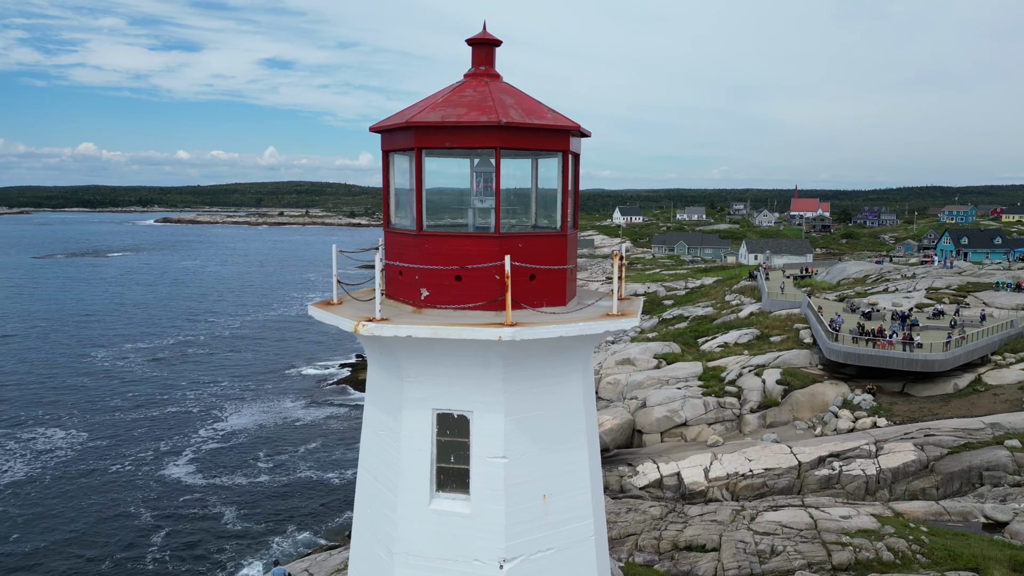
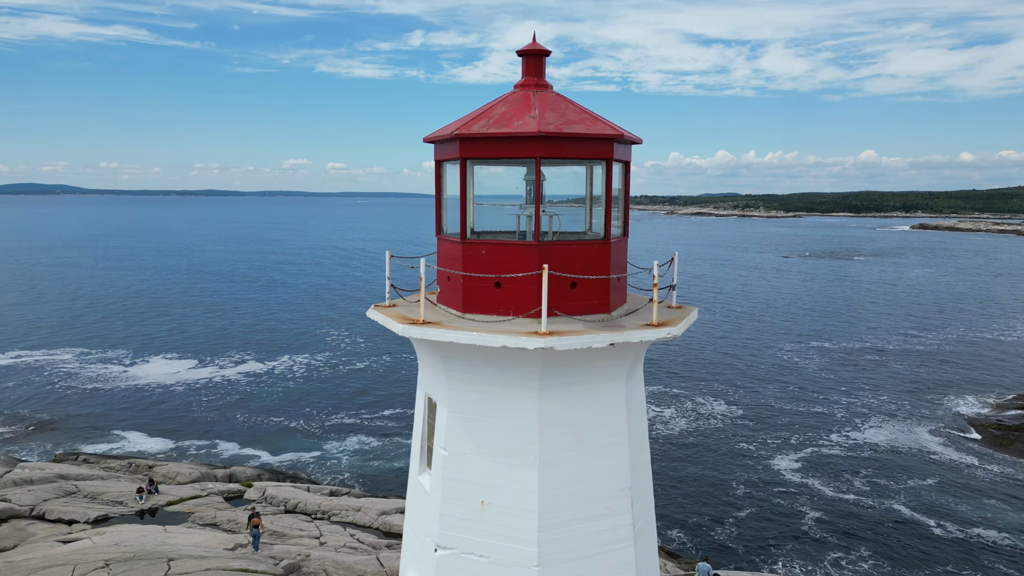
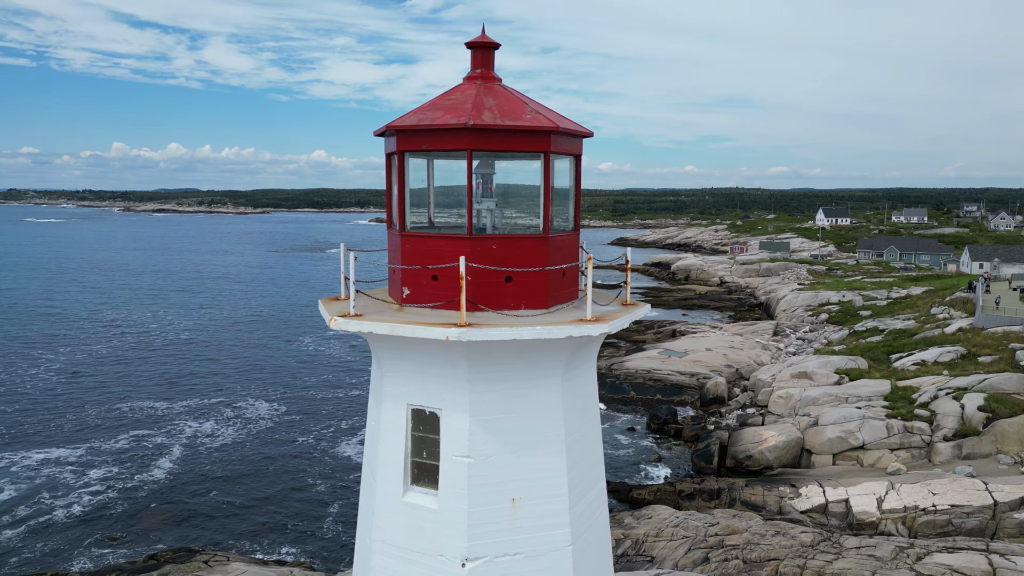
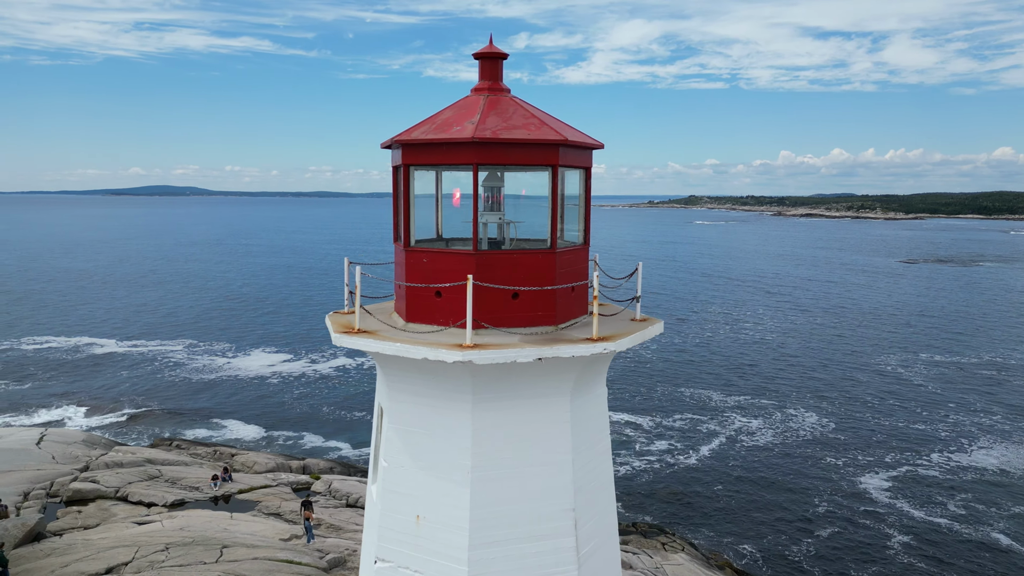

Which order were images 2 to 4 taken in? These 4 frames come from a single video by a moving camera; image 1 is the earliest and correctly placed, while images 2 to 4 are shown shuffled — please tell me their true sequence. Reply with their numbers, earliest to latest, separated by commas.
3, 2, 4
